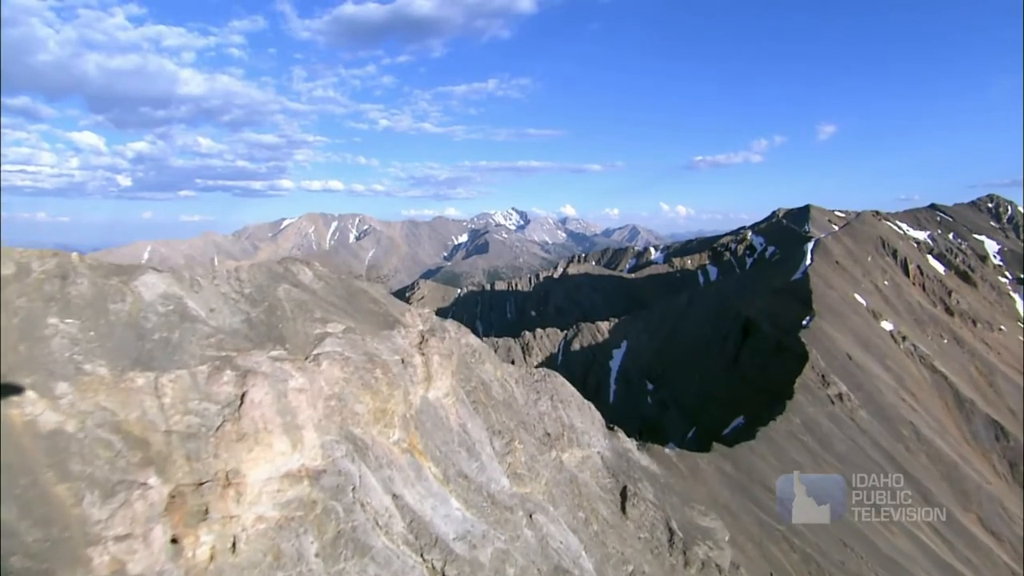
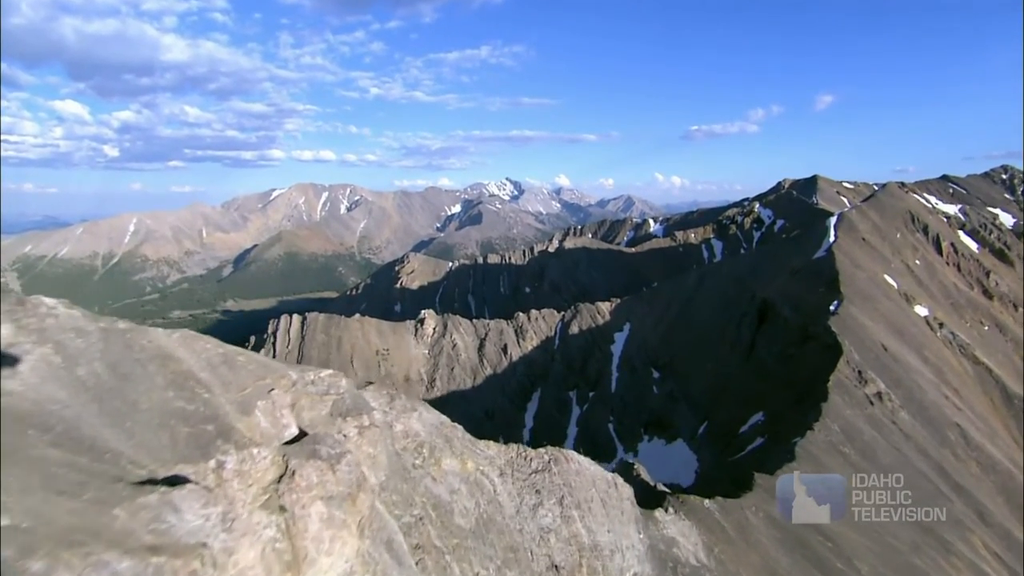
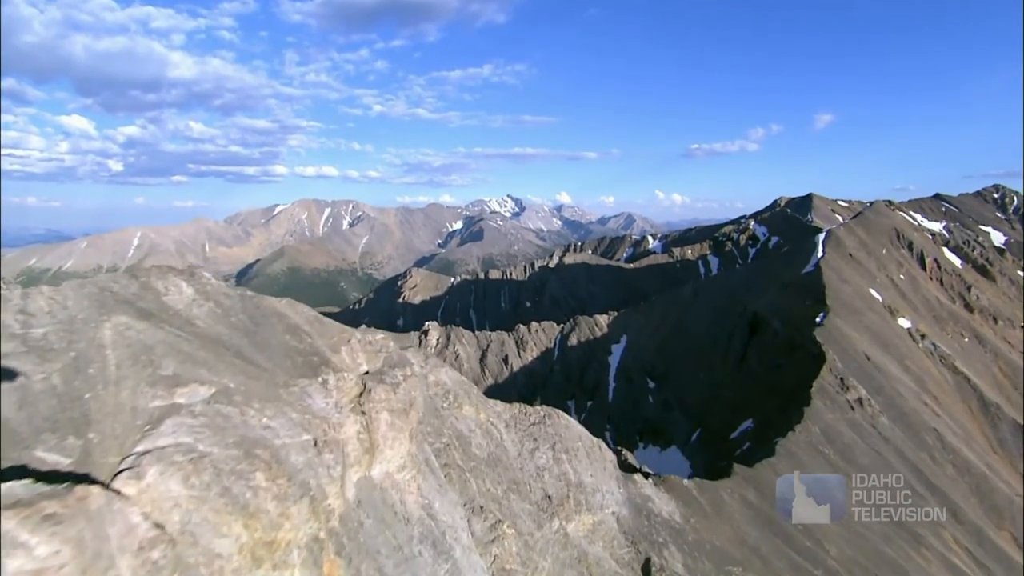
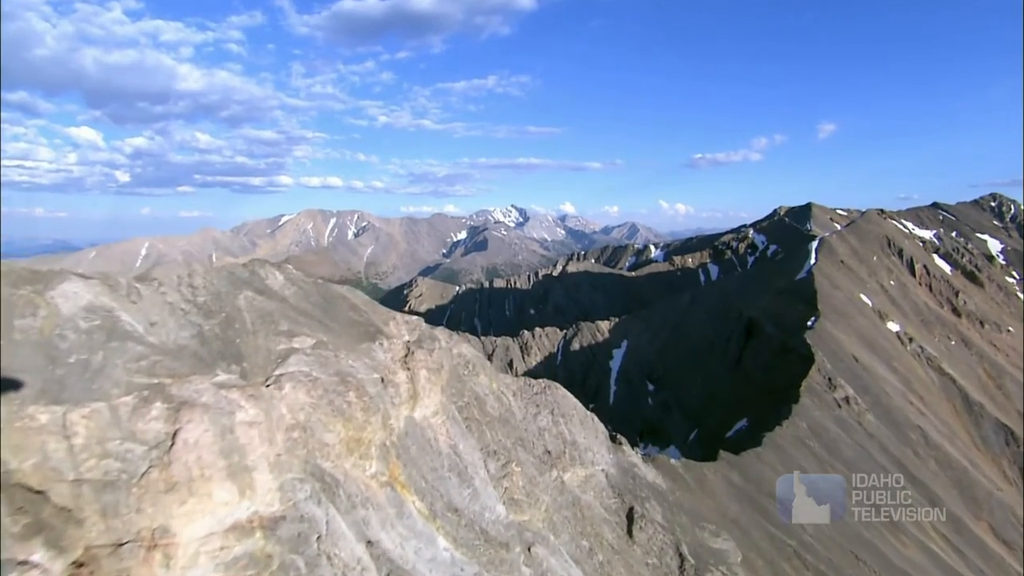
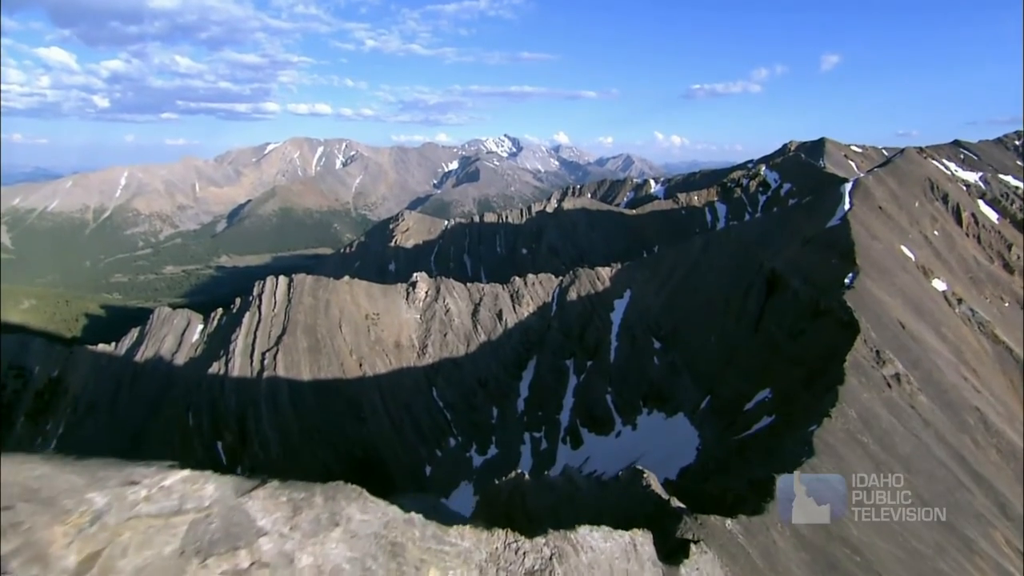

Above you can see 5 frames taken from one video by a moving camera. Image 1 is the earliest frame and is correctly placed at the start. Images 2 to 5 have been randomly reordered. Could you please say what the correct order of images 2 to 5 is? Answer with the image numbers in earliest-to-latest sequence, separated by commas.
4, 3, 2, 5
